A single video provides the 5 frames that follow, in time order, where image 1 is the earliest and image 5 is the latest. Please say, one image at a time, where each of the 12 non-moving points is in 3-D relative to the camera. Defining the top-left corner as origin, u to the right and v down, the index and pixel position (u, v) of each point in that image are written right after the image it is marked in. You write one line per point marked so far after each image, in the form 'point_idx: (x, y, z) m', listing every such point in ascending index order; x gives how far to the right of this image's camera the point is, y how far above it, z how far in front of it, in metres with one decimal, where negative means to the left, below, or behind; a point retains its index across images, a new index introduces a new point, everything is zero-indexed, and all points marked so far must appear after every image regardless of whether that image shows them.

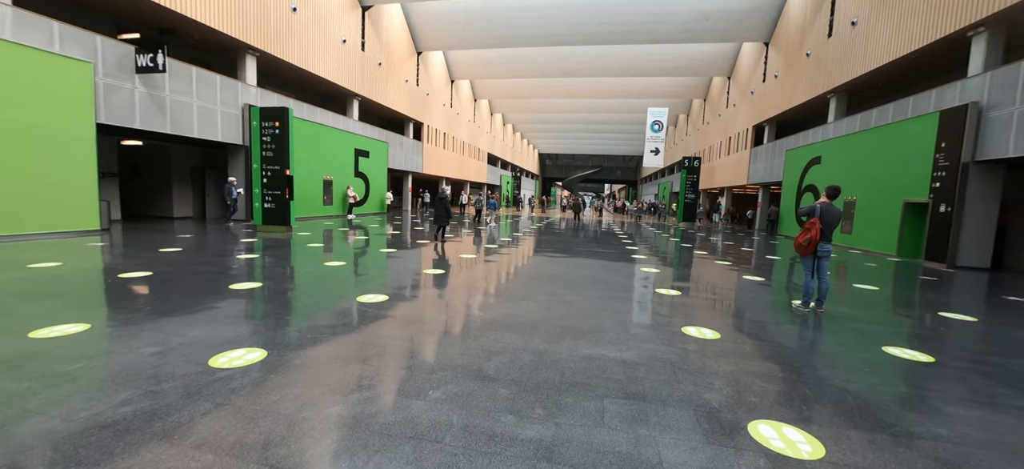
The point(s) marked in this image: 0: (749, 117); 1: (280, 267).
0: (+12.1, +6.0, +19.8) m
1: (-4.1, -0.6, +7.0) m
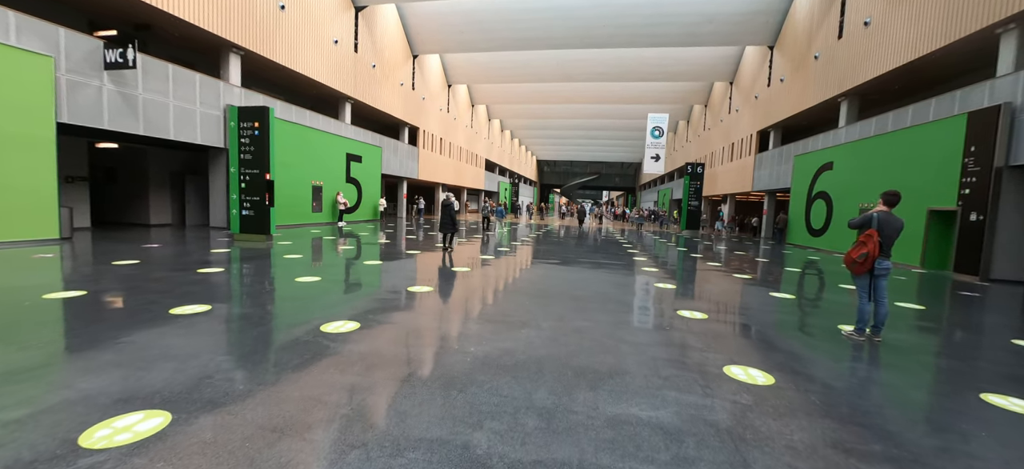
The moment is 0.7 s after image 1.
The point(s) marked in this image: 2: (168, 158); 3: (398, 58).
0: (+12.0, +5.6, +19.4) m
1: (-4.2, -0.7, +6.3) m
2: (-10.5, +2.3, +11.9) m
3: (-5.8, +9.1, +19.9) m
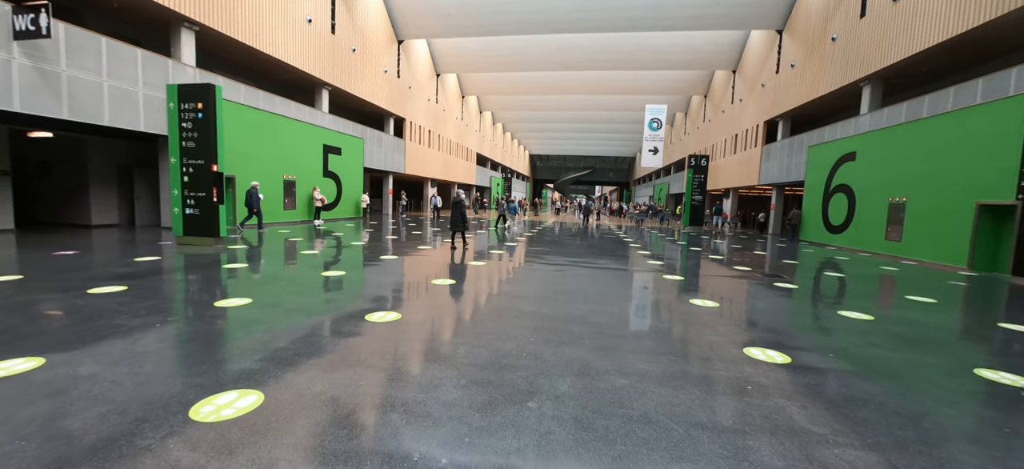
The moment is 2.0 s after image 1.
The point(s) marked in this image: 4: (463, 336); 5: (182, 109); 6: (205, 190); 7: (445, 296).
0: (+11.6, +5.8, +18.3) m
1: (-4.2, -0.8, +5.0) m
2: (-10.7, +2.3, +10.4) m
3: (-6.2, +9.1, +18.5) m
4: (-0.4, -0.9, +3.4) m
5: (-6.0, +2.3, +7.1) m
6: (-5.6, +0.8, +7.2) m
7: (-0.9, -0.9, +5.2) m
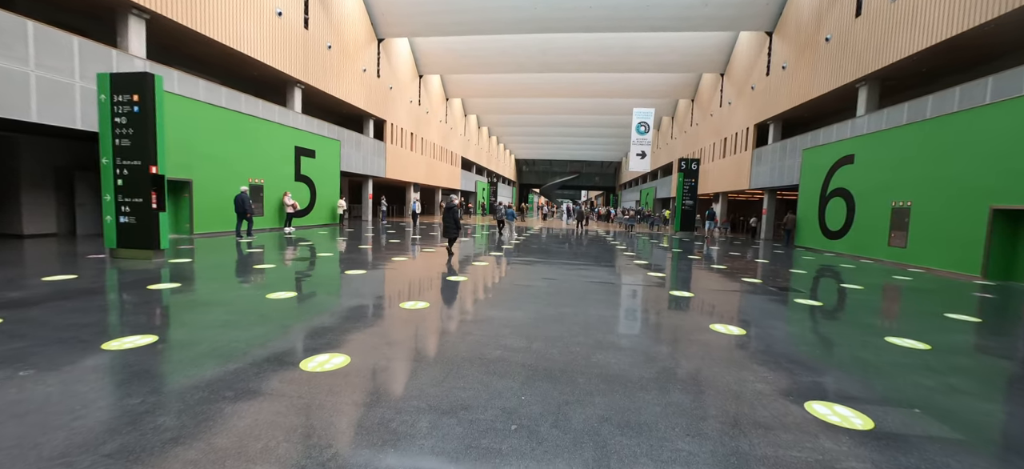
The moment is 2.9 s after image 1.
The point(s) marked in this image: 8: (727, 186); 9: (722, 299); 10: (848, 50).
0: (+11.0, +5.5, +18.0) m
1: (-4.4, -0.9, +4.0) m
2: (-11.0, +2.0, +9.3) m
3: (-6.9, +8.8, +17.6) m
4: (-0.5, -1.1, +2.6) m
5: (-6.3, +2.1, +6.2) m
6: (-5.9, +0.6, +6.2) m
7: (-1.1, -1.0, +4.3) m
8: (+11.0, +2.5, +20.0) m
9: (+3.5, -1.1, +6.5) m
10: (+10.3, +5.7, +12.0) m
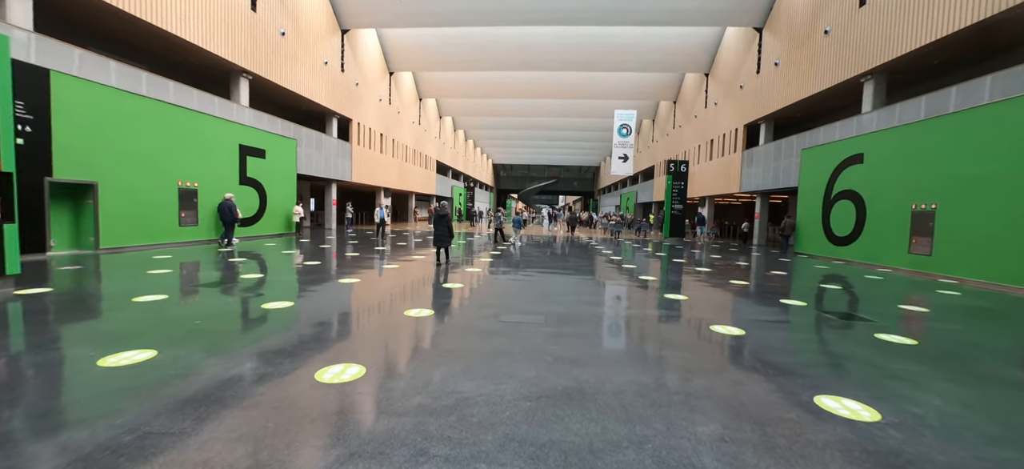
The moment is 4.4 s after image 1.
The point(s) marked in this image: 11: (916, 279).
0: (+10.0, +5.3, +17.3) m
1: (-4.5, -1.1, +2.4) m
2: (-11.4, +1.7, +7.2) m
3: (-7.8, +8.4, +15.9) m
4: (-0.5, -1.2, +1.1) m
5: (-6.5, +1.9, +4.4) m
6: (-6.1, +0.4, +4.5) m
7: (-1.2, -1.2, +2.9) m
8: (+10.0, +2.3, +19.2) m
9: (+3.3, -1.3, +5.3) m
10: (+9.7, +5.5, +11.2) m
11: (+8.4, -0.9, +8.1) m
